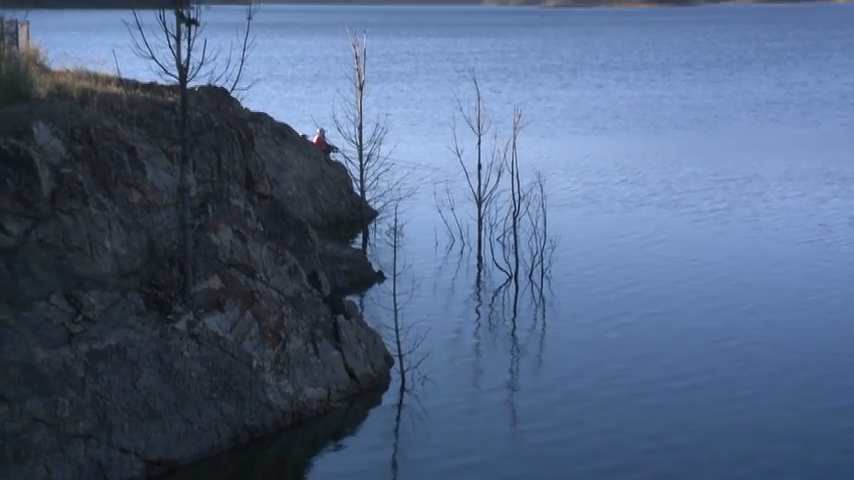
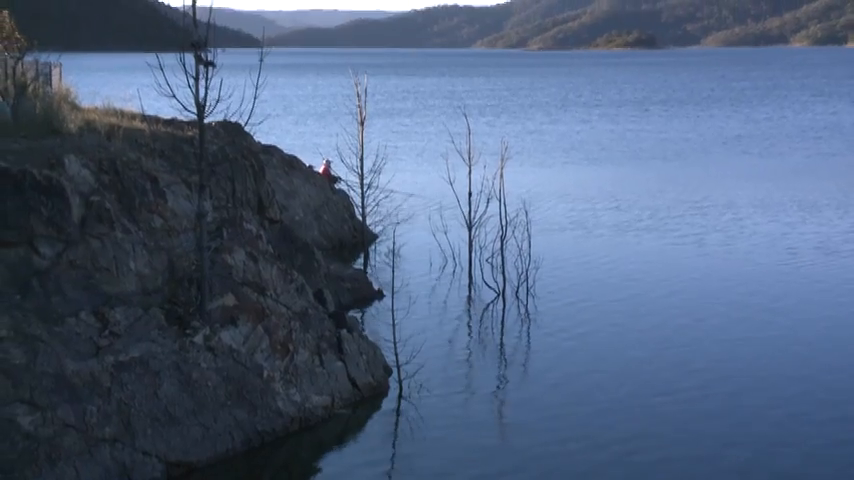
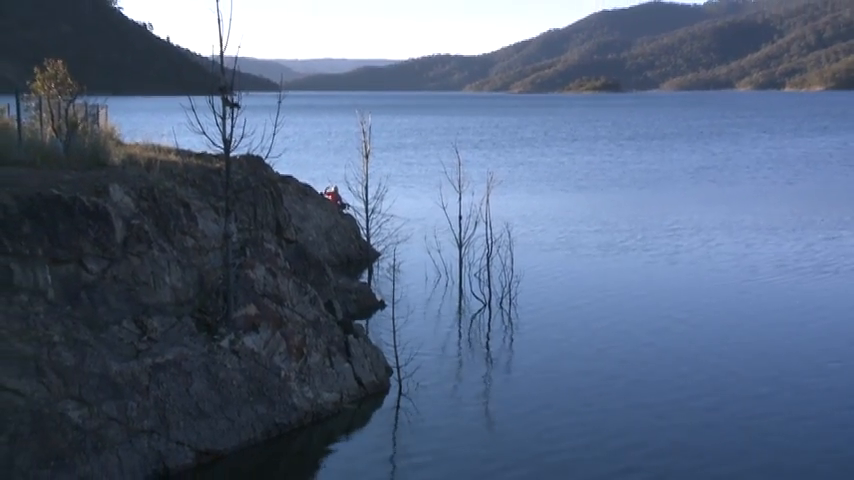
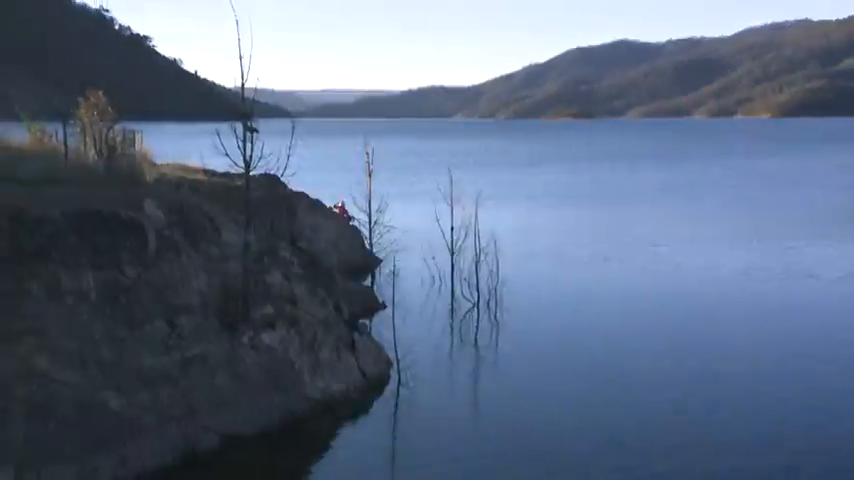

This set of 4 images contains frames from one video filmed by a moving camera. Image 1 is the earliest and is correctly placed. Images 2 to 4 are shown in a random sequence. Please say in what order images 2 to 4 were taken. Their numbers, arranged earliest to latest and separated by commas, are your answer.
2, 3, 4
